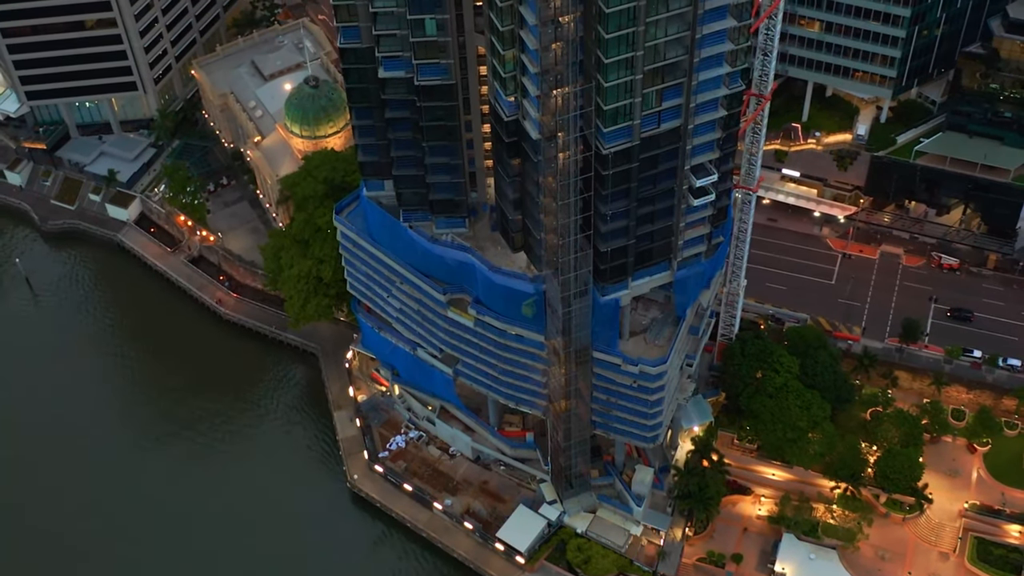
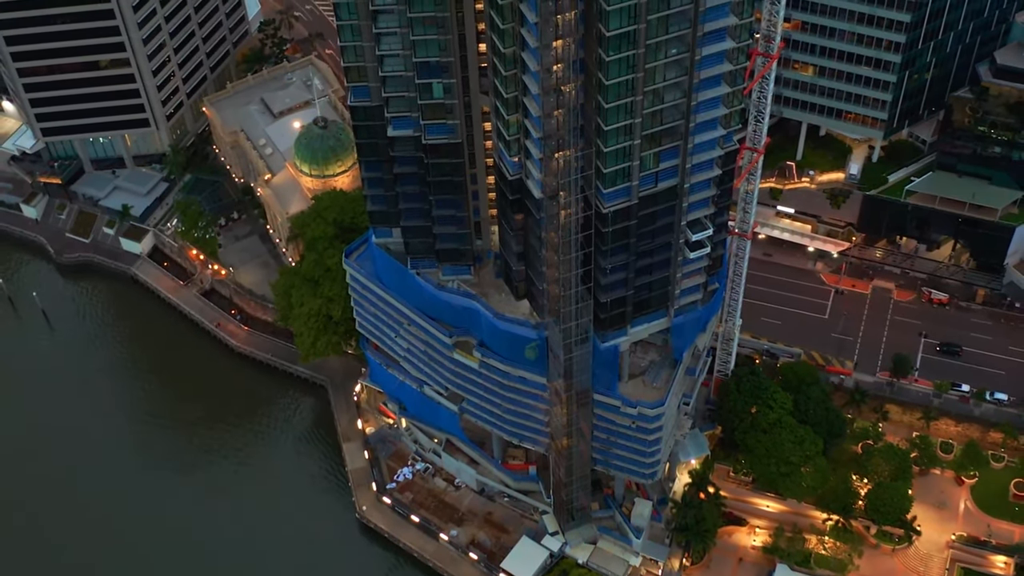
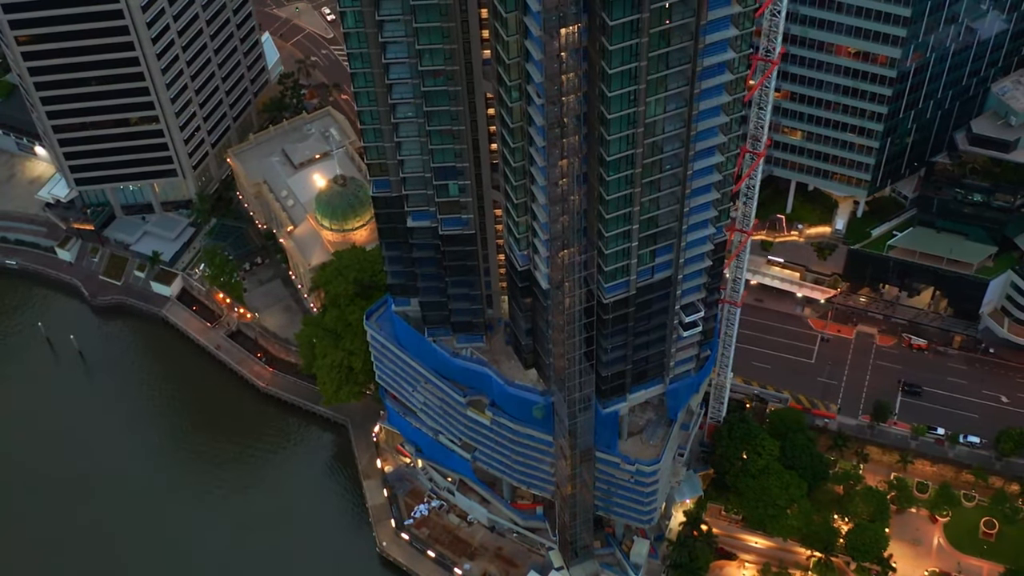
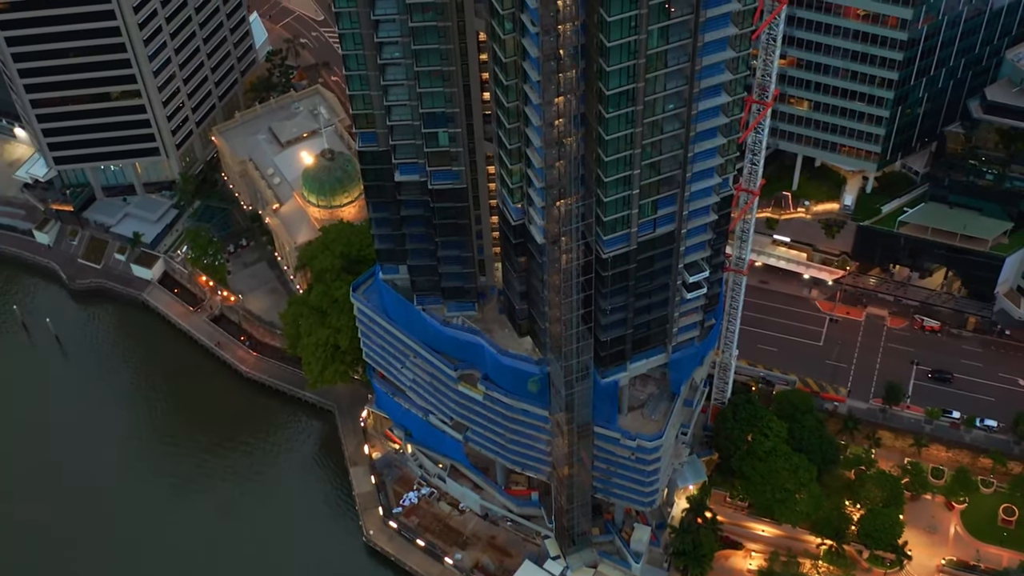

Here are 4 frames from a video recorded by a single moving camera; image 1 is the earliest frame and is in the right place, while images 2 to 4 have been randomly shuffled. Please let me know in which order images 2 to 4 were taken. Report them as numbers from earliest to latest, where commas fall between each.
2, 4, 3
